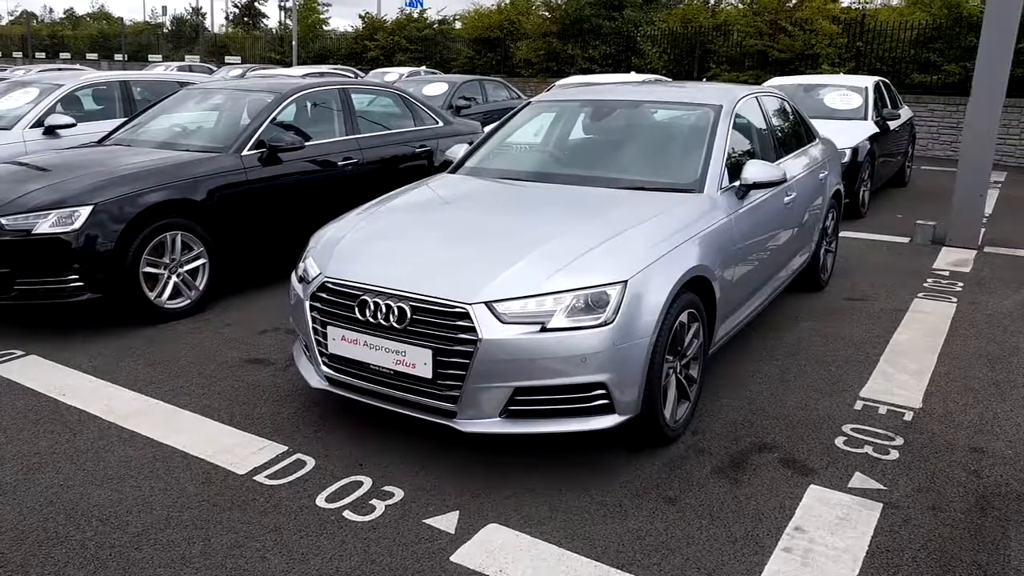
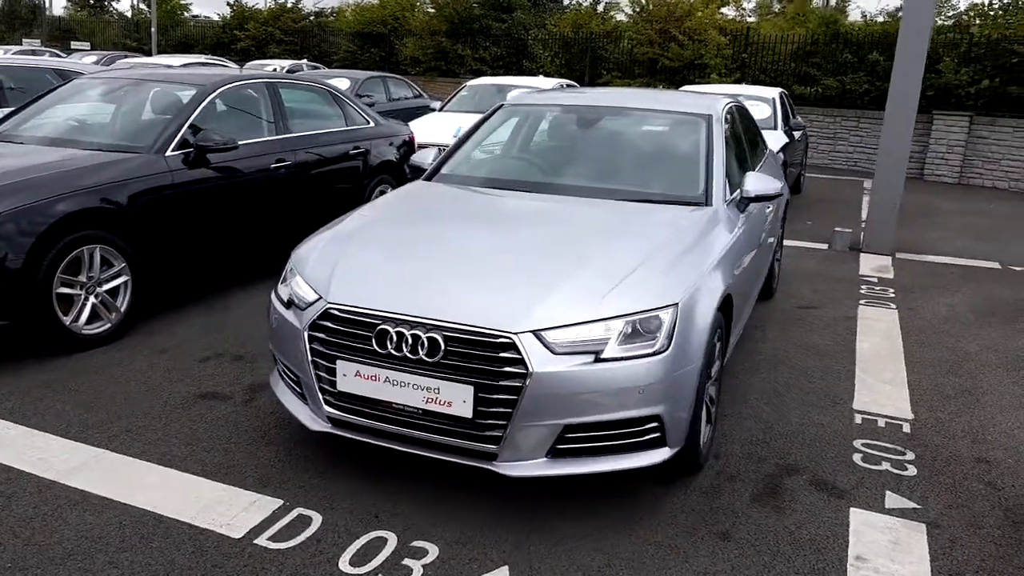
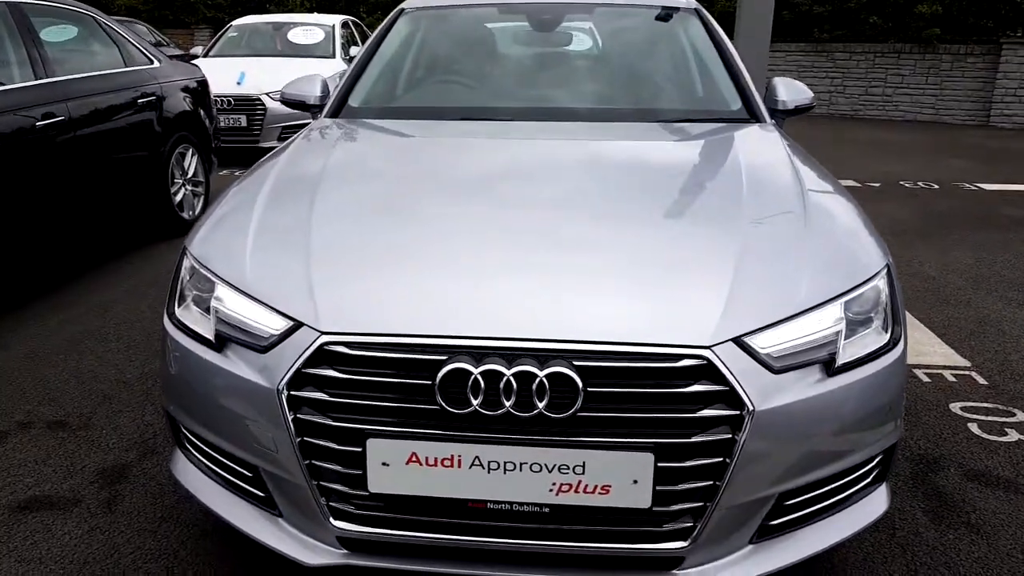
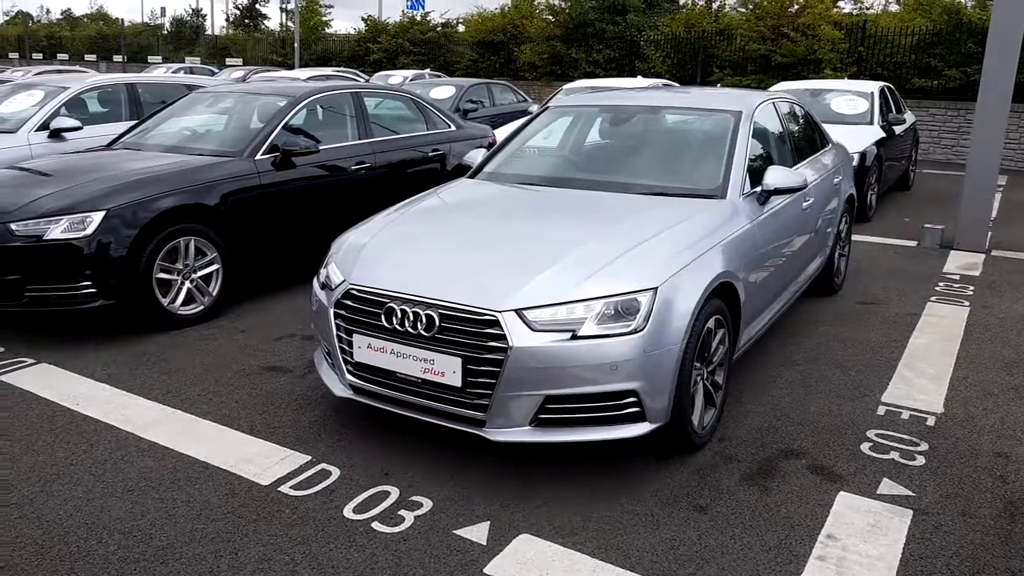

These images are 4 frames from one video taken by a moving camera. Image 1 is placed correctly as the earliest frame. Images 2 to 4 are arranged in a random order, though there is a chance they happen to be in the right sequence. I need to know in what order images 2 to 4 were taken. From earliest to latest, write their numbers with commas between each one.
4, 2, 3
